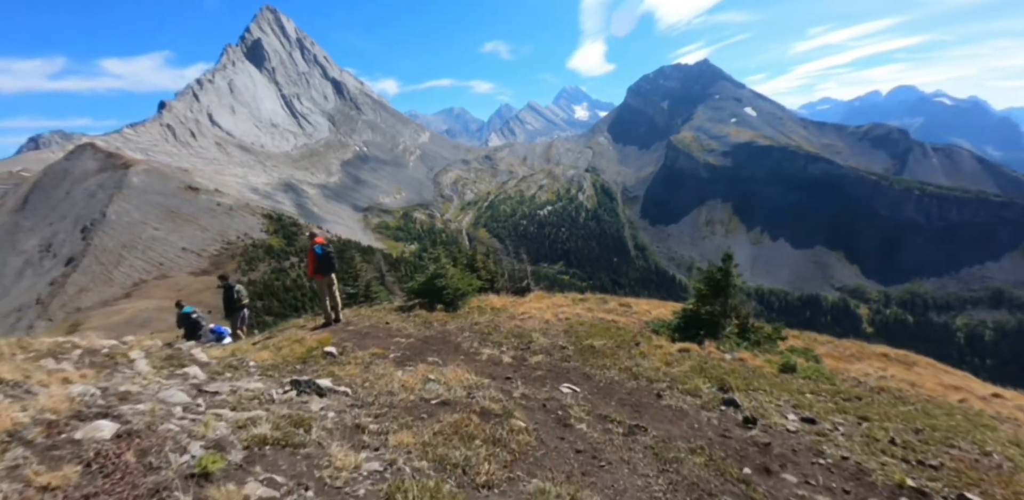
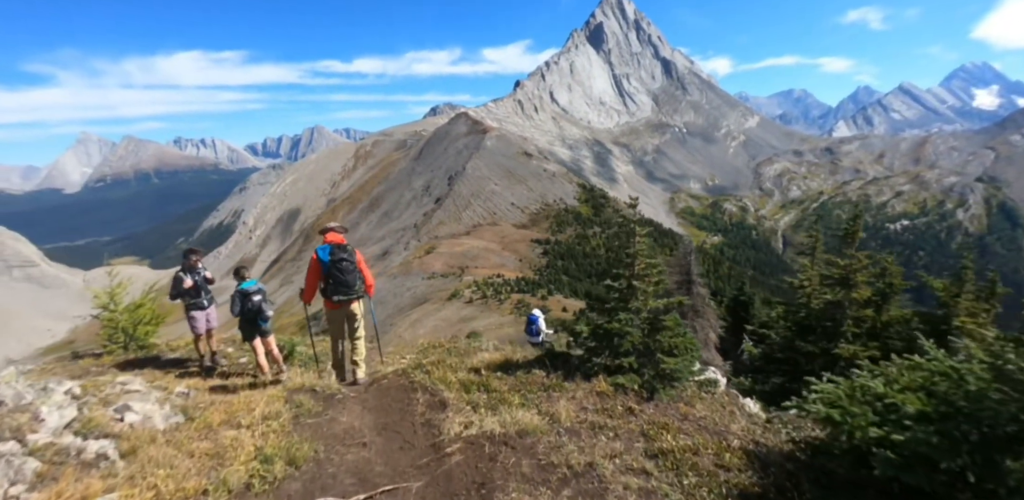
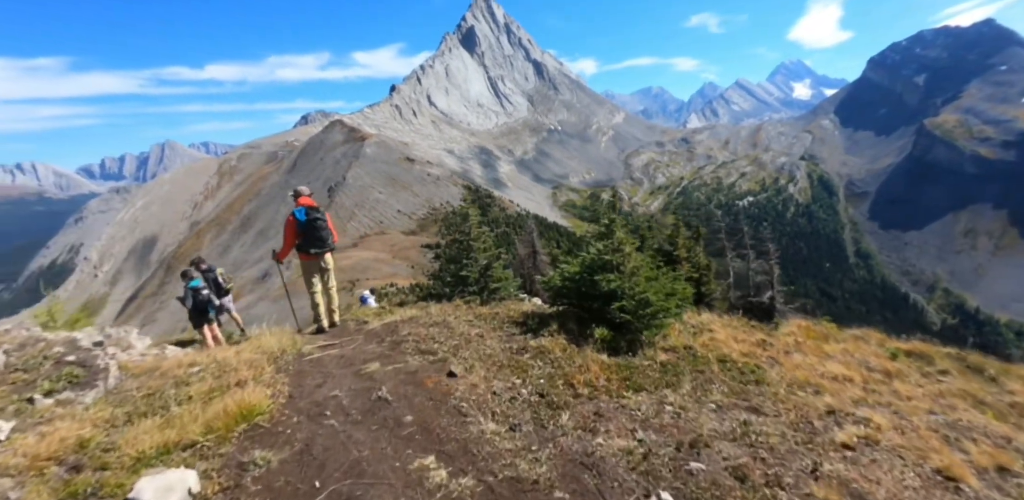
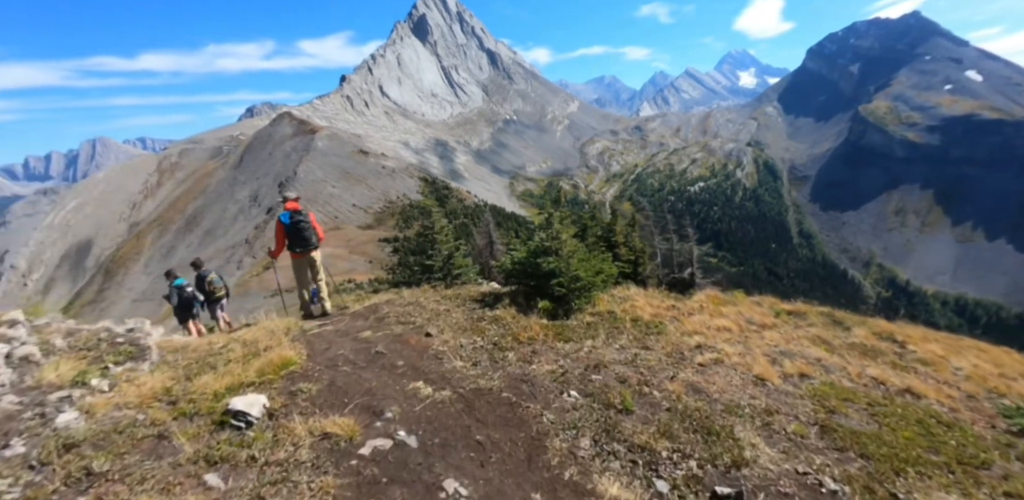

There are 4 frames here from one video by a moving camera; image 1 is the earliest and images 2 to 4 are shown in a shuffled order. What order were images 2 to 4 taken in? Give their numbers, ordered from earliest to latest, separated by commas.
4, 3, 2
